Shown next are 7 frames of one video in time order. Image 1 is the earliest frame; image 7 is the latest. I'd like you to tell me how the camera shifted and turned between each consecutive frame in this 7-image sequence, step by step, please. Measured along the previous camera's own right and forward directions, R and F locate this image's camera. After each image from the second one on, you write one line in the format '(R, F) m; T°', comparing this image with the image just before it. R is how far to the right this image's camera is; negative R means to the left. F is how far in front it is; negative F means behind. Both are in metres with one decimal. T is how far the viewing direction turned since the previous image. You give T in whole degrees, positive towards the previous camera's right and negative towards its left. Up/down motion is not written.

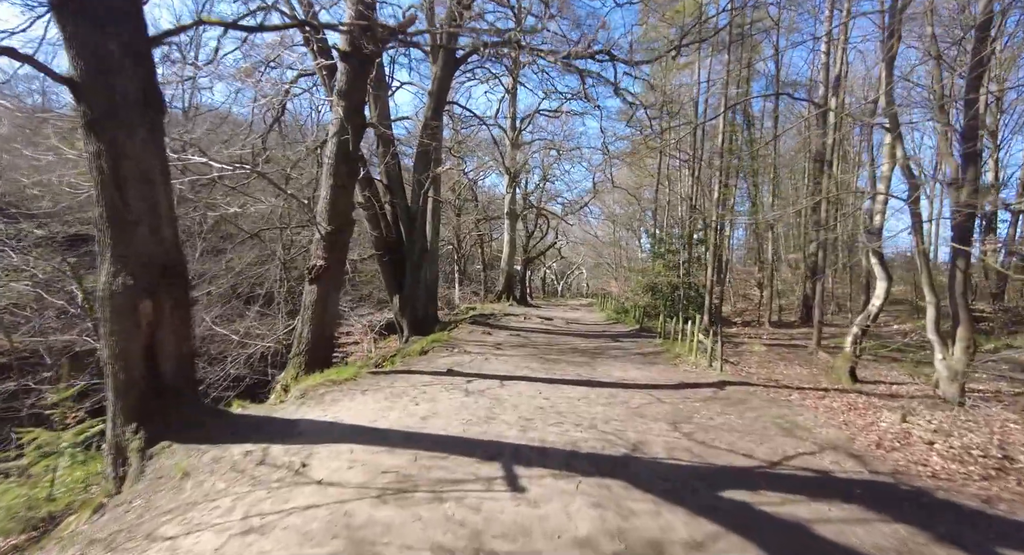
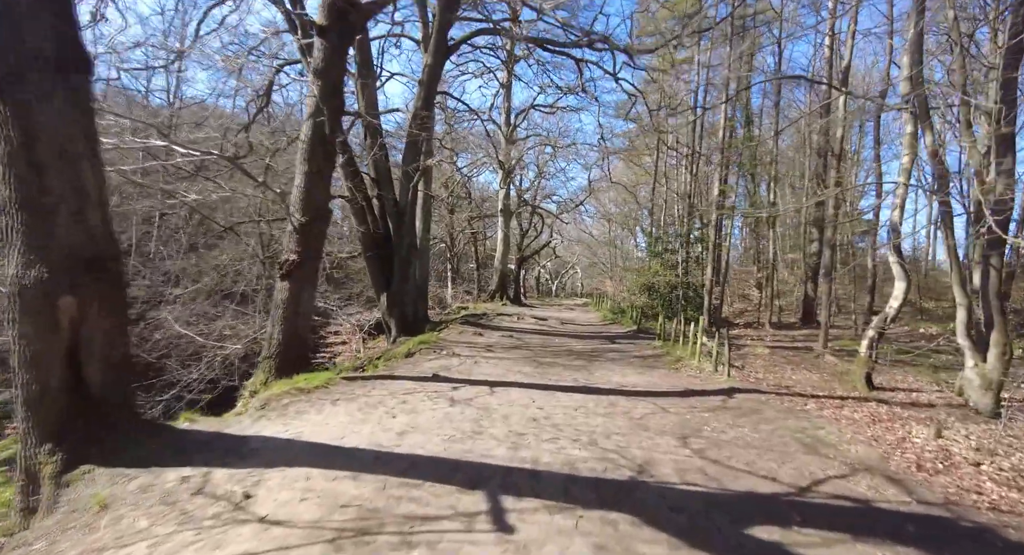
(0.0, +0.6) m; +1°
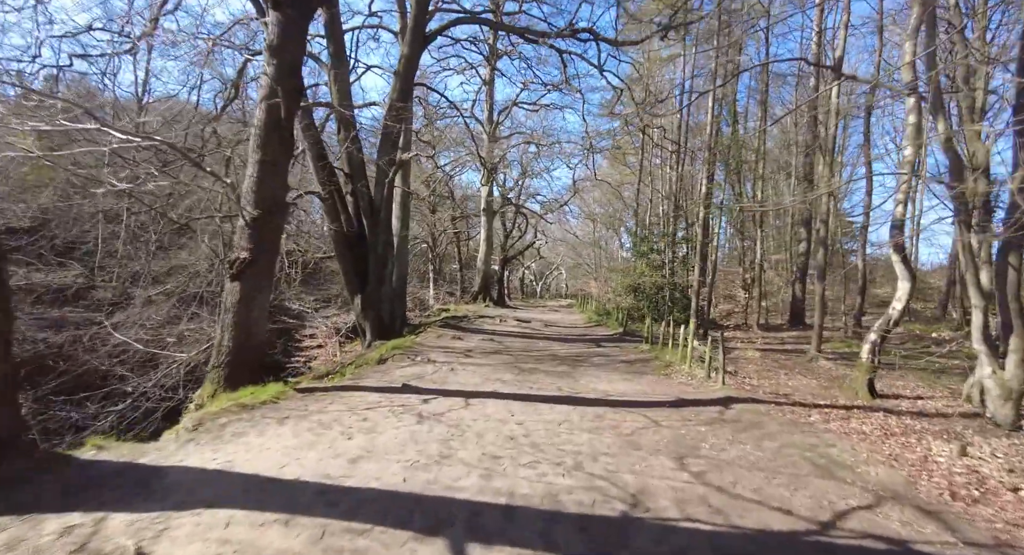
(+0.1, +0.6) m; +2°
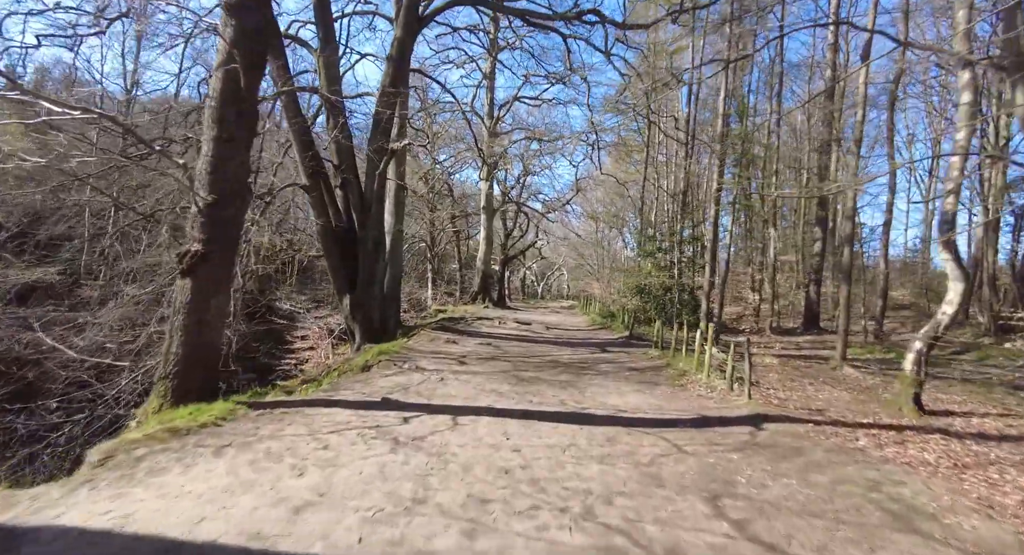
(+0.1, +0.8) m; 0°
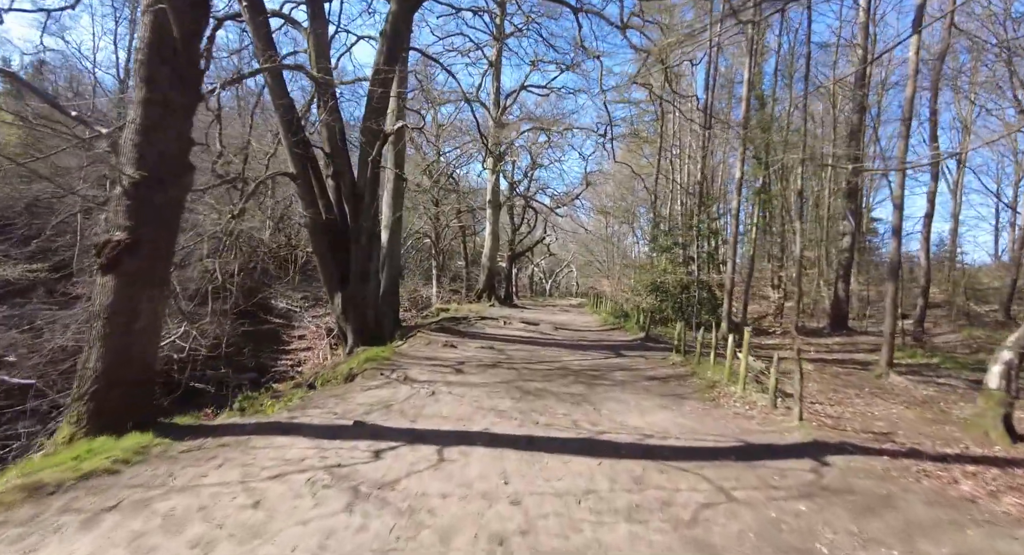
(+0.1, +1.0) m; -1°
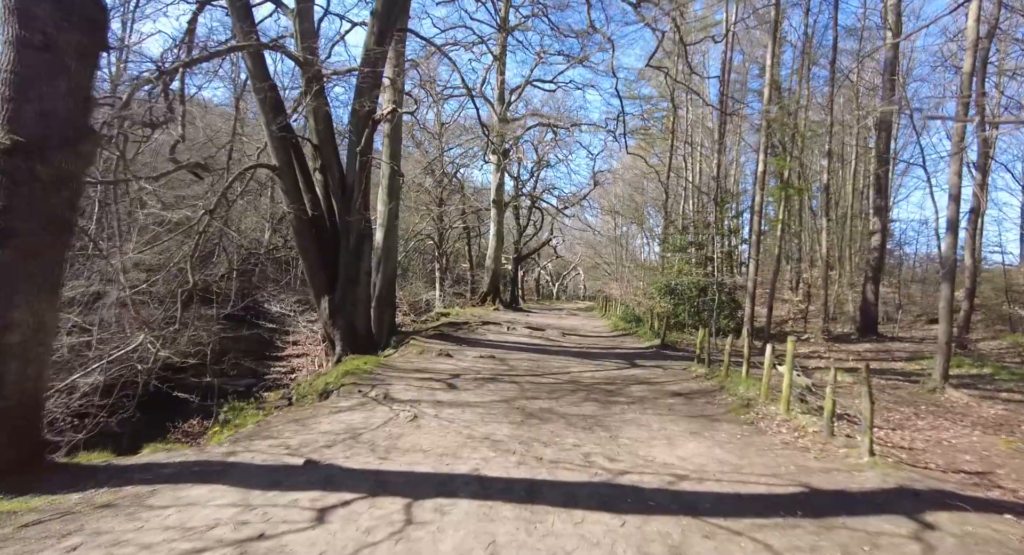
(+0.1, +1.0) m; -1°
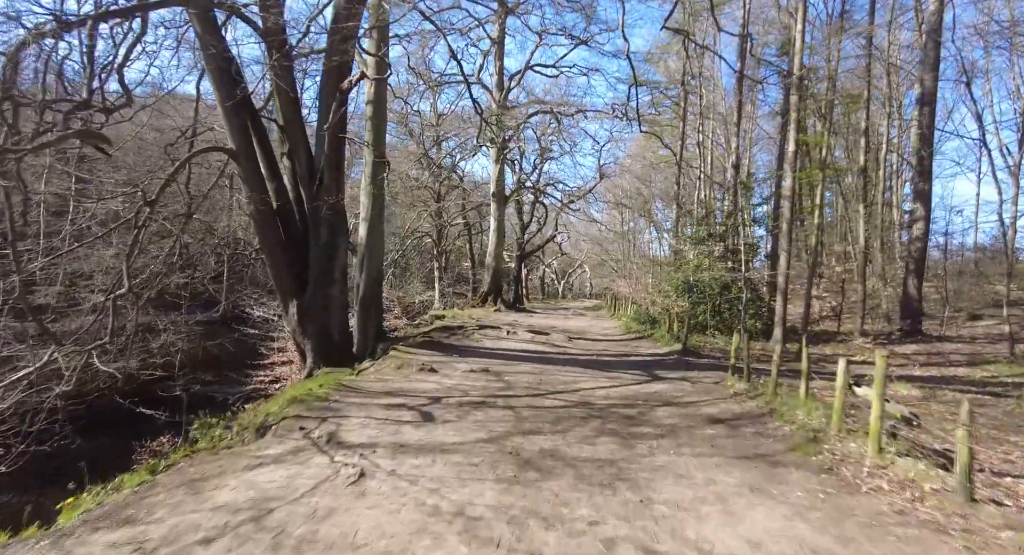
(+0.1, +1.4) m; -1°
